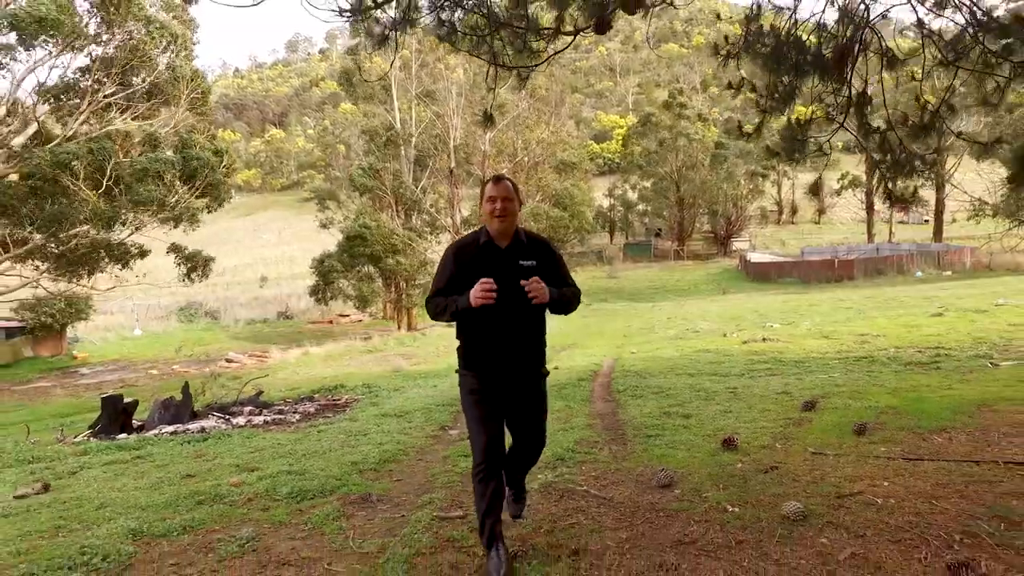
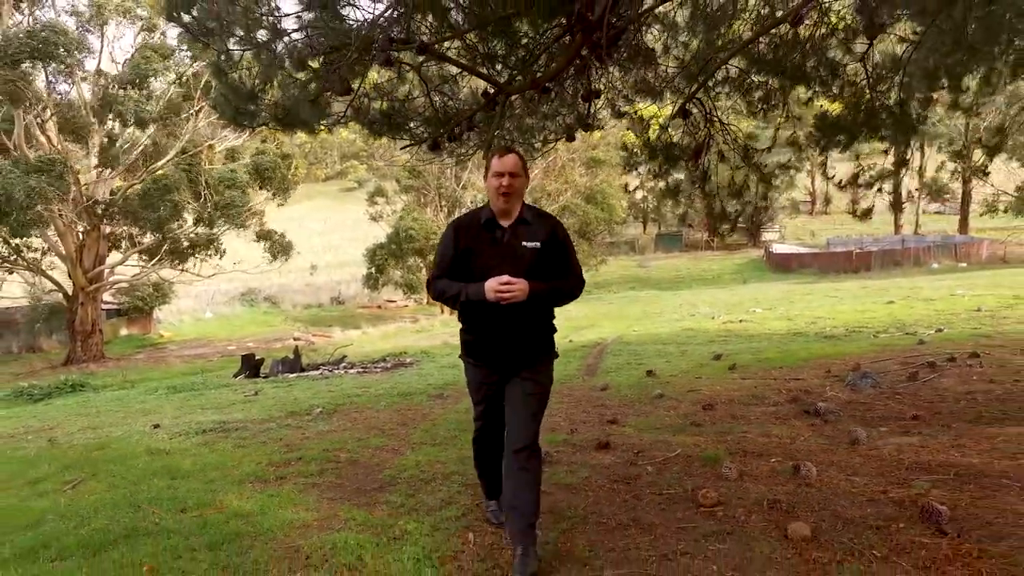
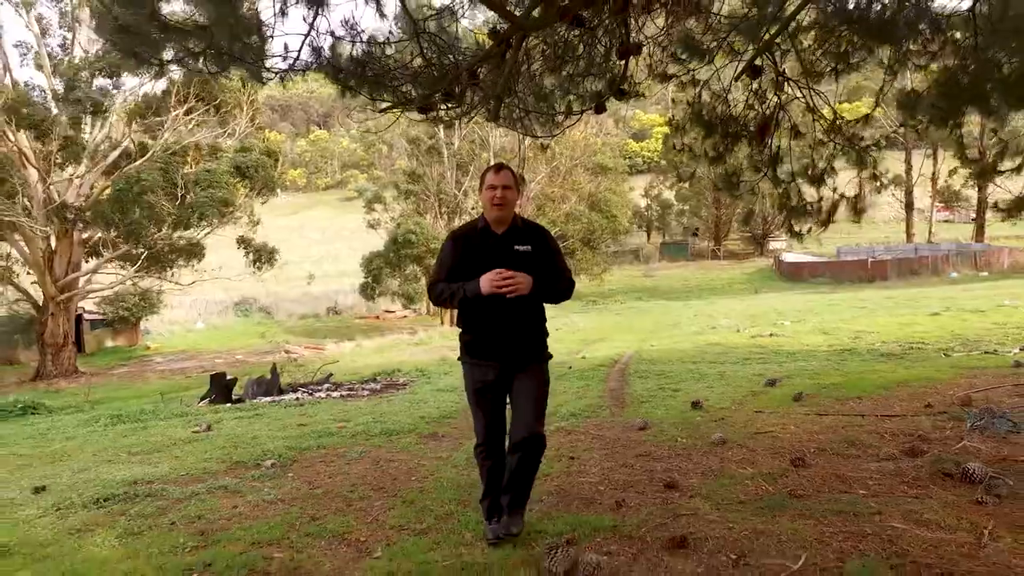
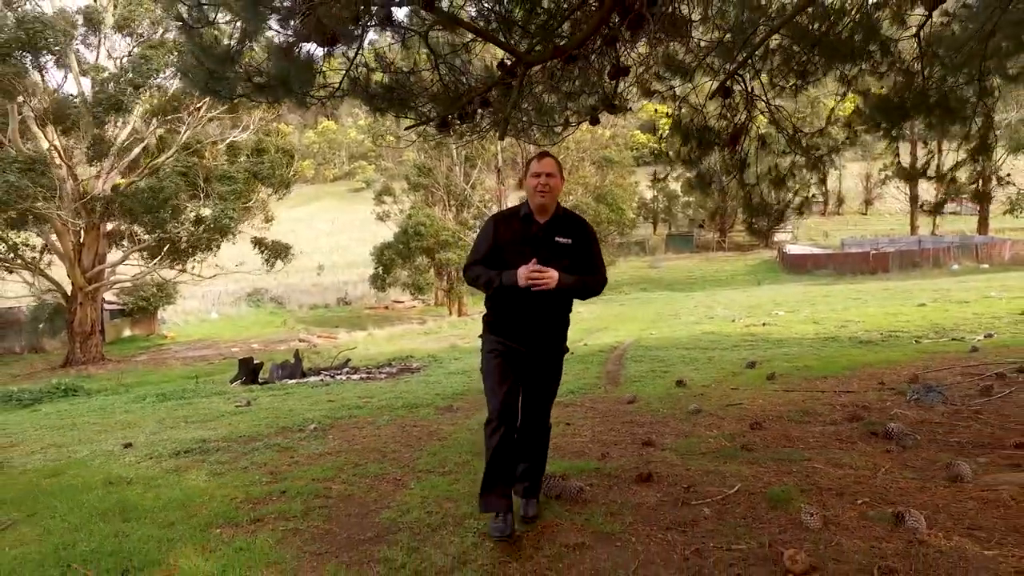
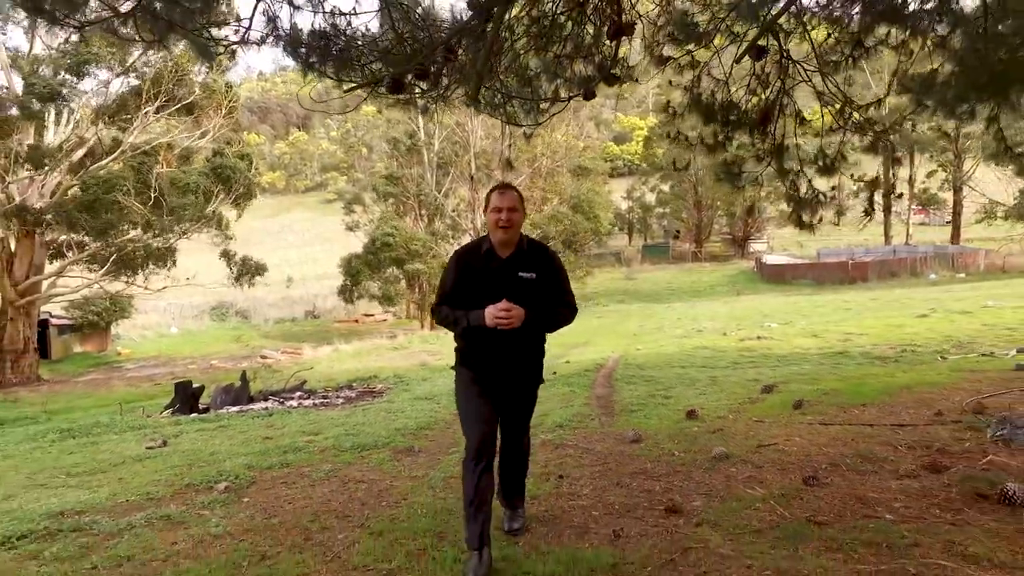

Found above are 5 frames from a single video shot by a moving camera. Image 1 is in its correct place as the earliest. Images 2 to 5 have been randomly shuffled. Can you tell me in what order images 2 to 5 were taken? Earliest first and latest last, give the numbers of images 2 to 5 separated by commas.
5, 3, 4, 2
